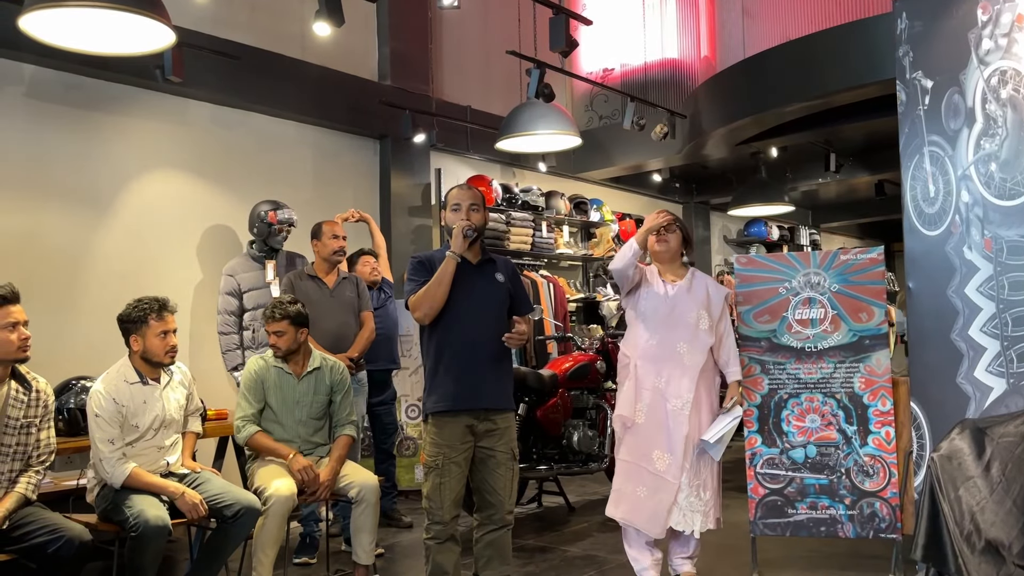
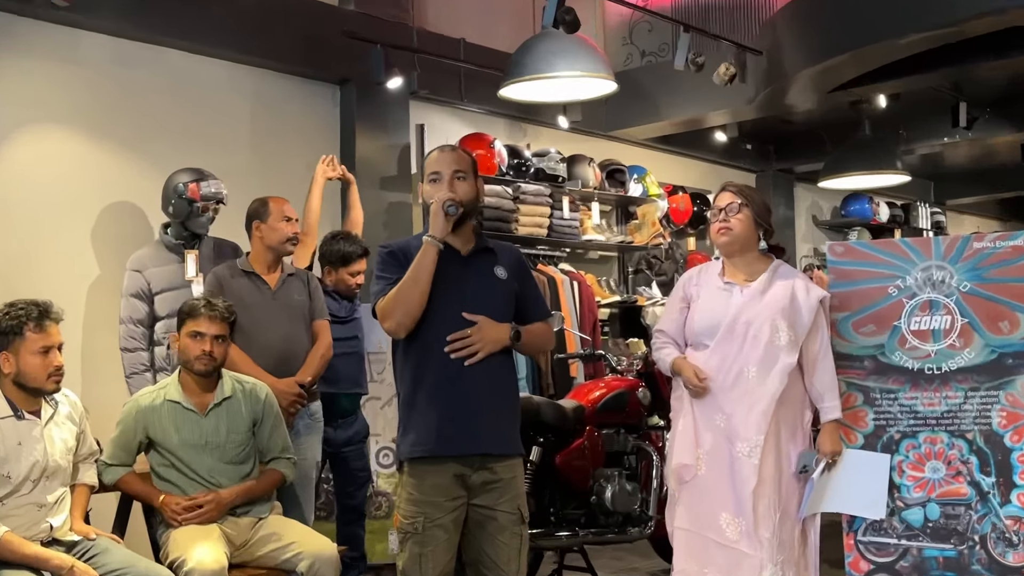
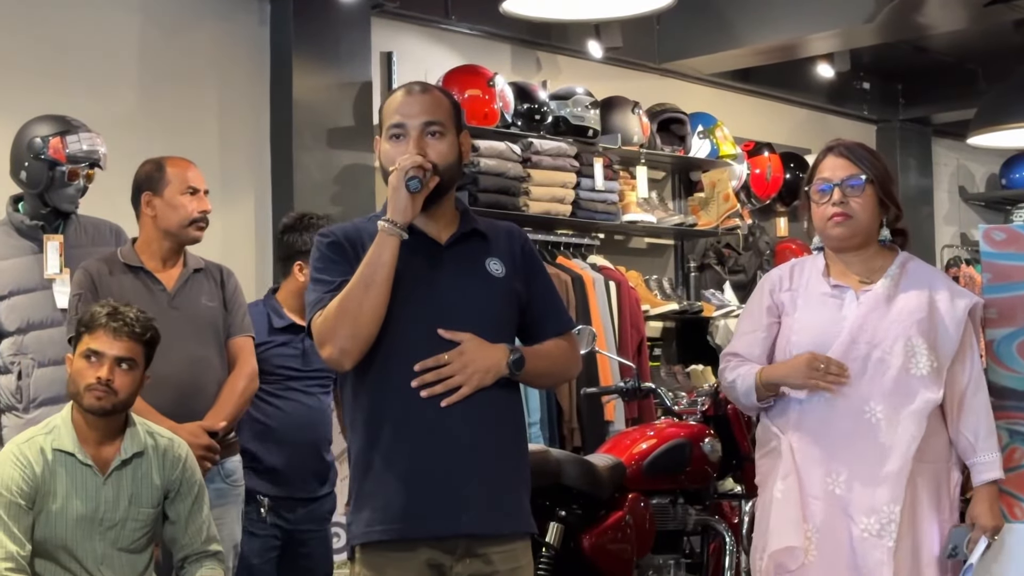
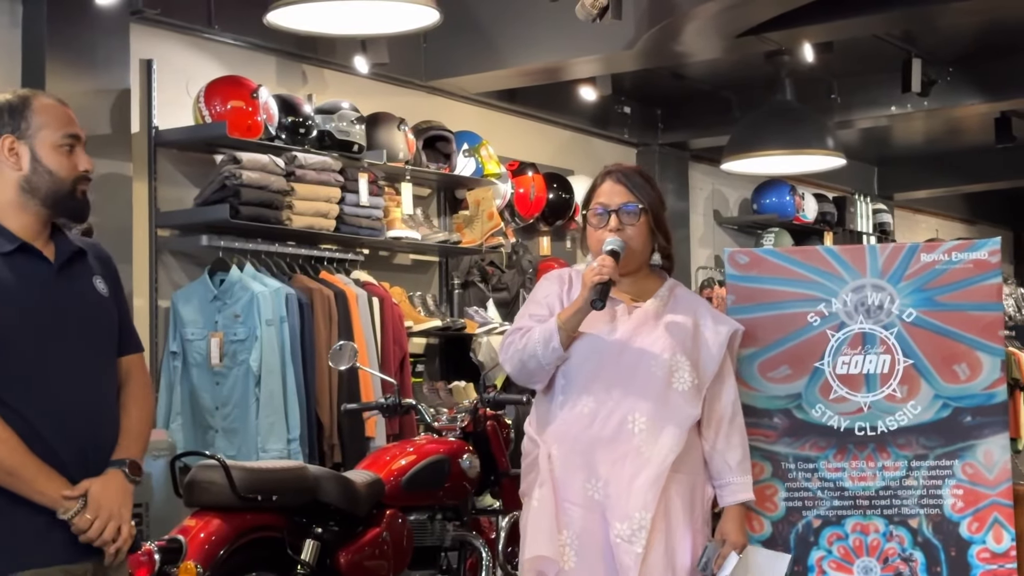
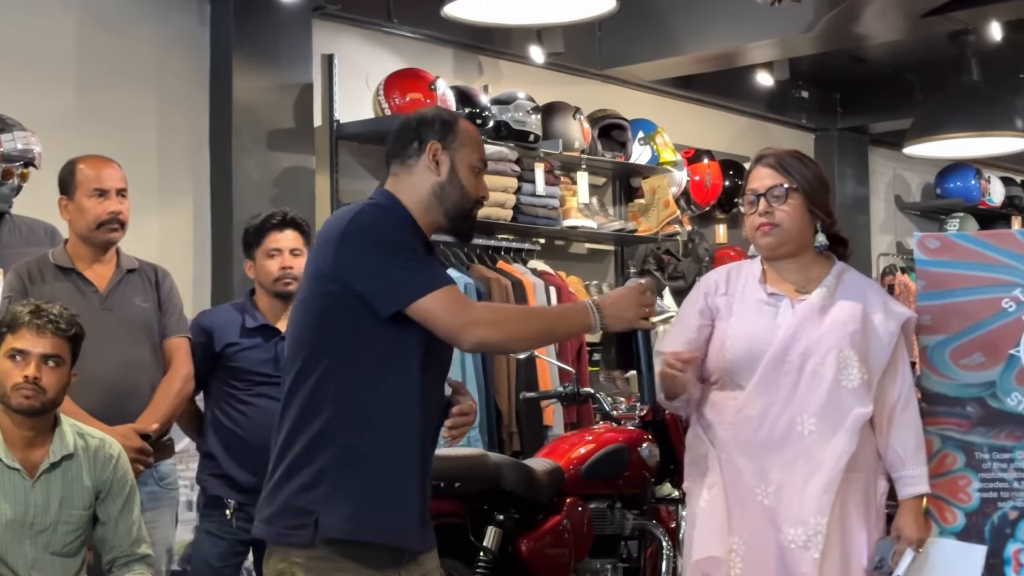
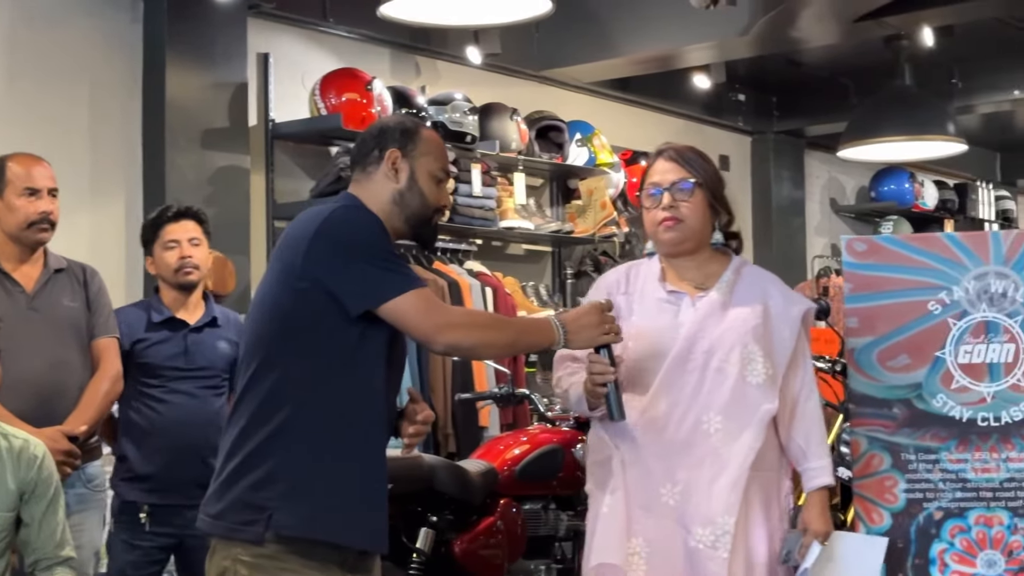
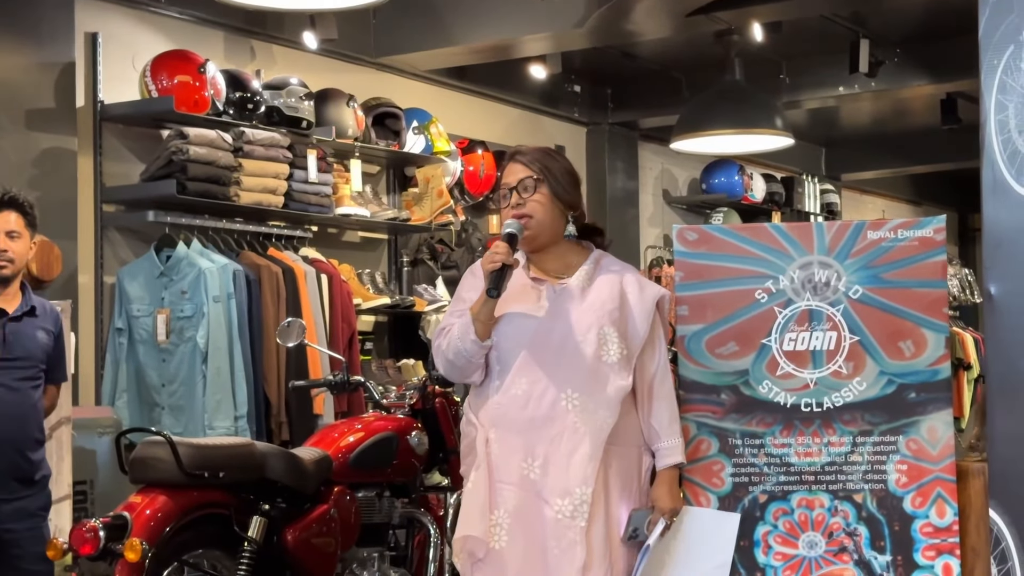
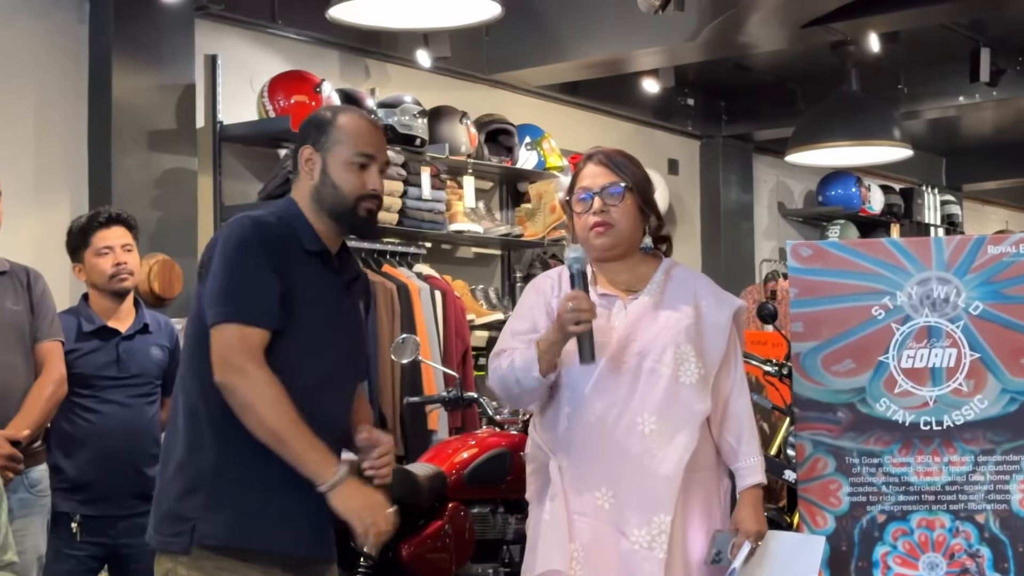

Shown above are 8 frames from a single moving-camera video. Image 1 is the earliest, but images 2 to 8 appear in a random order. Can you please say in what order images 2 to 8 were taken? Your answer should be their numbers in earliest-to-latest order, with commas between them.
2, 3, 5, 6, 8, 4, 7
